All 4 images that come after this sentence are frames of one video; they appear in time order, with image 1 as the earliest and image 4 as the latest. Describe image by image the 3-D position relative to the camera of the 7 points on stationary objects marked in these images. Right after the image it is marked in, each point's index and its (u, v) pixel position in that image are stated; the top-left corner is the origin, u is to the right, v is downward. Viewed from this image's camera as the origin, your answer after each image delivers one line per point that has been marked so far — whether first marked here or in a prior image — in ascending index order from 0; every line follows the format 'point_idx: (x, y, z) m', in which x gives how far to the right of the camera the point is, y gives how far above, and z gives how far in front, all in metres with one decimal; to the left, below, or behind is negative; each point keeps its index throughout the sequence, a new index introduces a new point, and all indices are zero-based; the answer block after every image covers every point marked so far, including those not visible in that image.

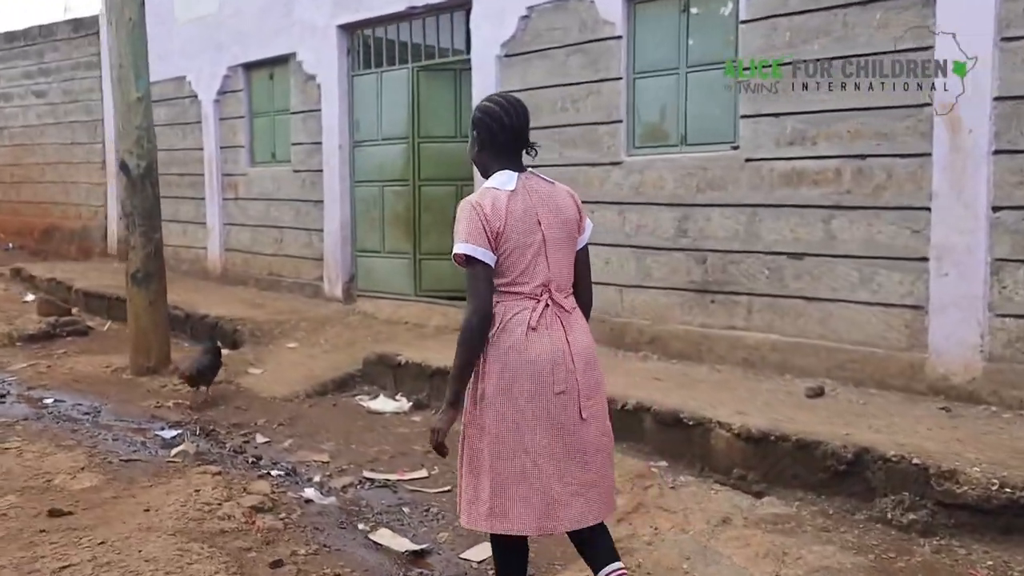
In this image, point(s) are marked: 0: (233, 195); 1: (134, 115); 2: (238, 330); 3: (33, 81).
0: (-3.0, +1.0, +9.7) m
1: (-2.8, +1.3, +6.7) m
2: (-2.3, -0.3, +7.6) m
3: (-7.1, +3.1, +13.5) m
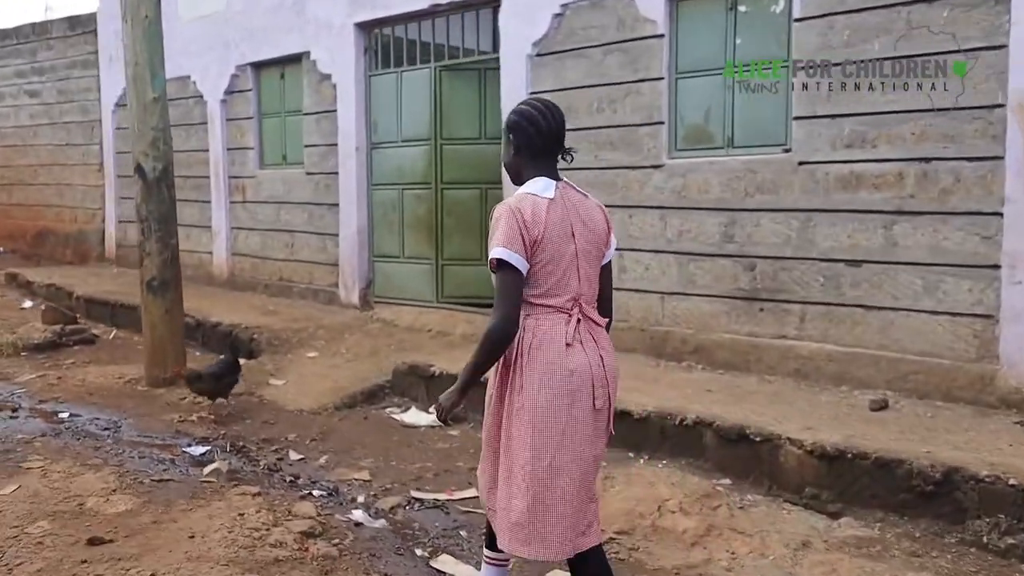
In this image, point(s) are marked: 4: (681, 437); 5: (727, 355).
0: (-2.8, +0.9, +9.4) m
1: (-2.5, +1.2, +6.4) m
2: (-2.1, -0.4, +7.3) m
3: (-7.0, +3.0, +13.1) m
4: (+0.9, -0.8, +4.6) m
5: (+1.3, -0.4, +5.6) m
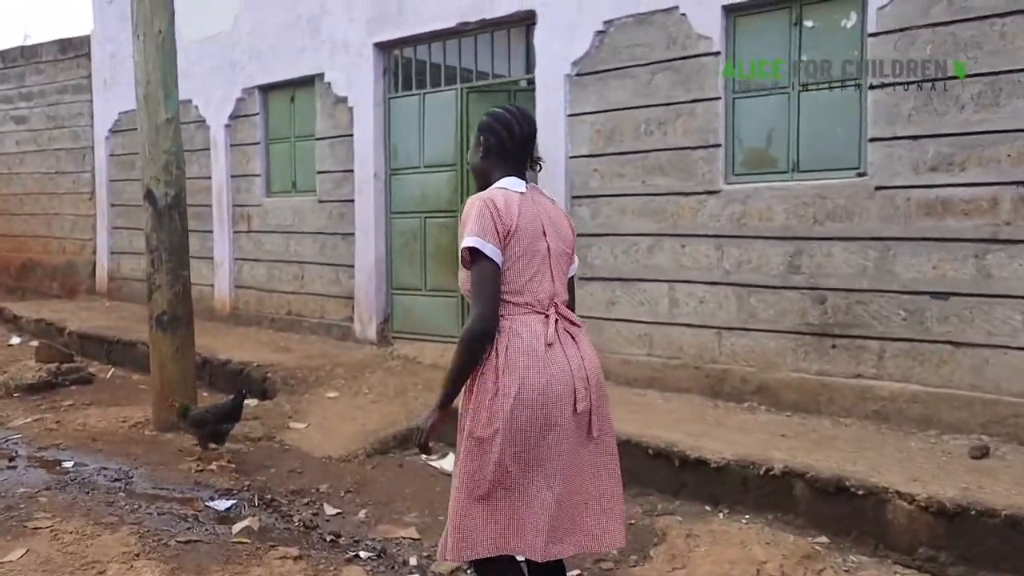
0: (-2.6, +0.6, +9.0) m
1: (-2.3, +1.0, +6.0) m
2: (-1.8, -0.7, +6.8) m
3: (-6.9, +2.5, +12.6) m
4: (+1.2, -0.9, +4.2) m
5: (+1.6, -0.6, +5.2) m
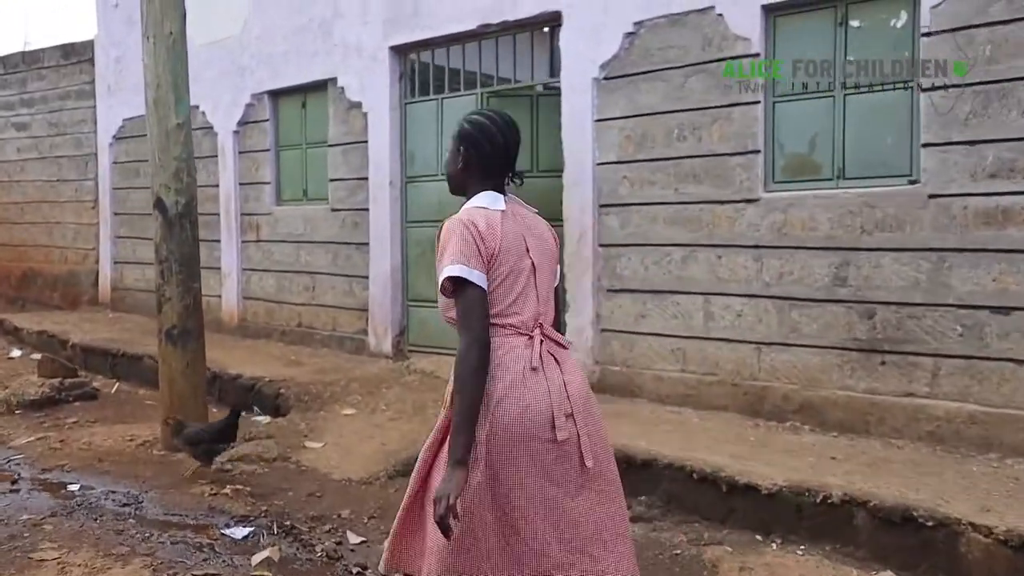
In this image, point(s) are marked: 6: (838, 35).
0: (-2.4, +0.5, +8.7) m
1: (-2.1, +0.9, +5.7) m
2: (-1.7, -0.8, +6.5) m
3: (-6.7, +2.4, +12.3) m
4: (+1.3, -1.0, +3.9) m
5: (+1.8, -0.7, +4.9) m
6: (+1.8, +1.4, +4.9) m
